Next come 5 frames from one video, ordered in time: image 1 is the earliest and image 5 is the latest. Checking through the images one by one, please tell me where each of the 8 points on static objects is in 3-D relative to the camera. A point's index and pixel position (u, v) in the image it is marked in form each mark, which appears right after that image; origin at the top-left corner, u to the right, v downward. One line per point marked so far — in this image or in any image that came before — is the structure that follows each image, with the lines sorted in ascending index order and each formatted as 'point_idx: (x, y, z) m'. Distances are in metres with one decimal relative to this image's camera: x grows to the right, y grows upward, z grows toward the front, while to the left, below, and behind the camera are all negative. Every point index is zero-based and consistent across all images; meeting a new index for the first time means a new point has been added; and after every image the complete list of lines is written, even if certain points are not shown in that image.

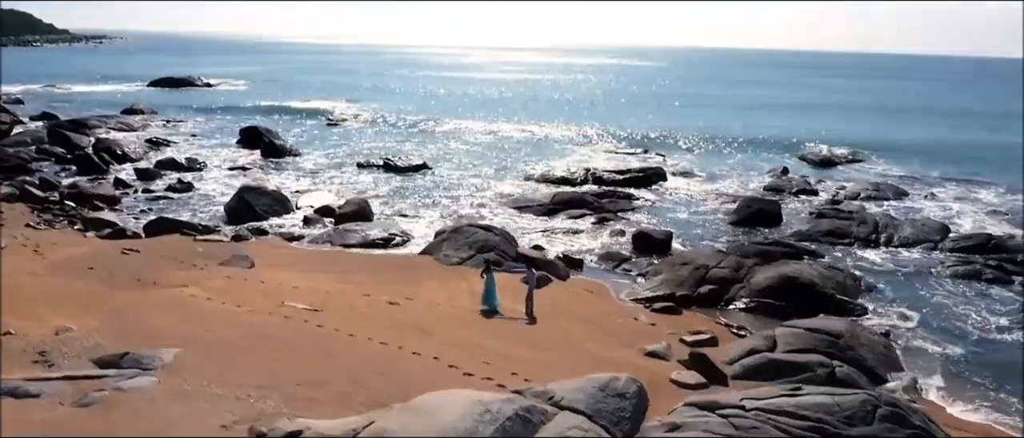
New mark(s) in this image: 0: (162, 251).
0: (-7.5, -0.7, +16.8) m
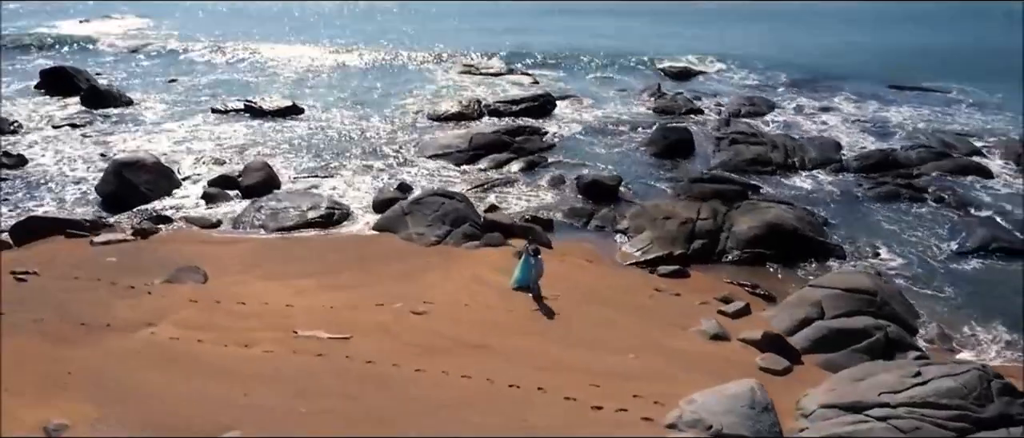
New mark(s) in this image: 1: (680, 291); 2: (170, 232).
0: (-7.5, -0.9, +13.4) m
1: (+3.0, -1.3, +13.8) m
2: (-6.9, -0.3, +15.9) m
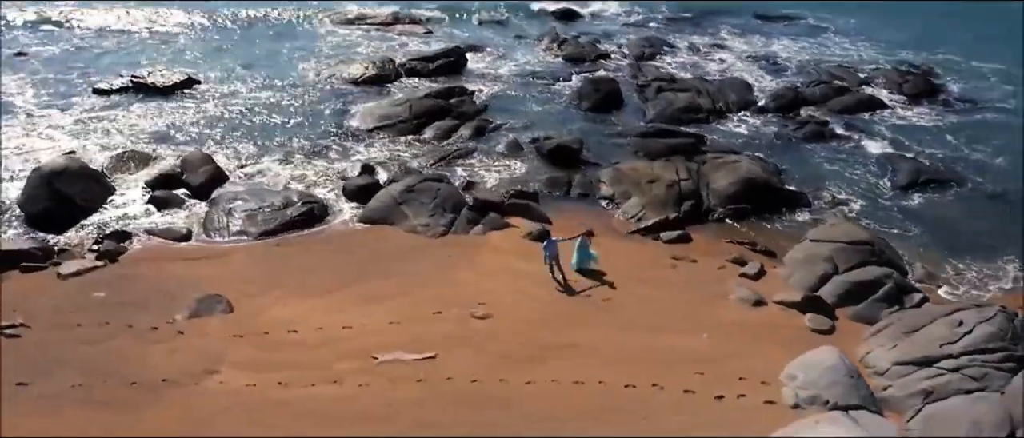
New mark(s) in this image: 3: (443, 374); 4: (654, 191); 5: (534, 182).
0: (-6.7, -1.4, +11.8) m
1: (+3.4, -0.7, +14.5) m
2: (-6.8, -0.6, +14.3) m
3: (-0.9, -2.0, +10.3) m
4: (+3.0, +0.6, +16.6) m
5: (+0.5, +0.8, +17.7) m
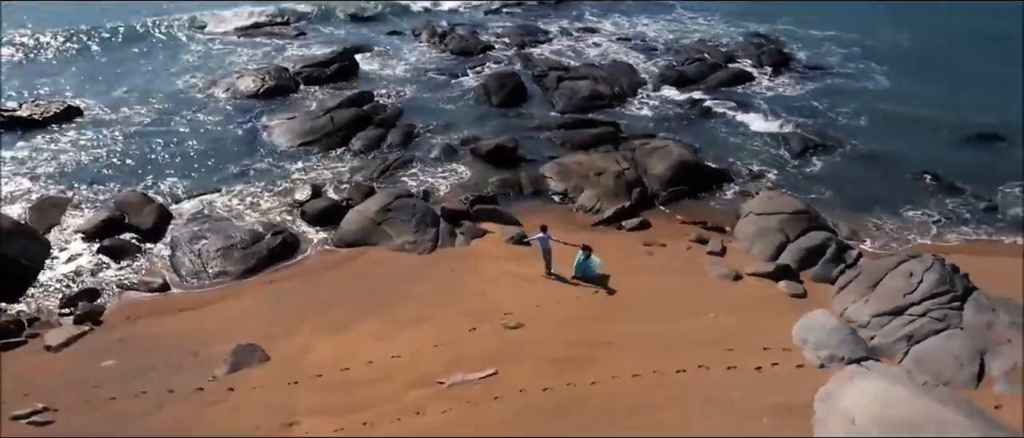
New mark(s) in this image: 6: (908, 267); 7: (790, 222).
0: (-6.0, -2.4, +11.1) m
1: (+3.1, -0.5, +16.0) m
2: (-6.7, -1.5, +13.5) m
3: (0.0, -2.4, +11.0) m
4: (+2.0, +0.8, +17.8) m
5: (-0.6, +0.8, +18.3) m
6: (+6.8, -0.8, +13.6) m
7: (+5.5, -0.1, +15.8) m
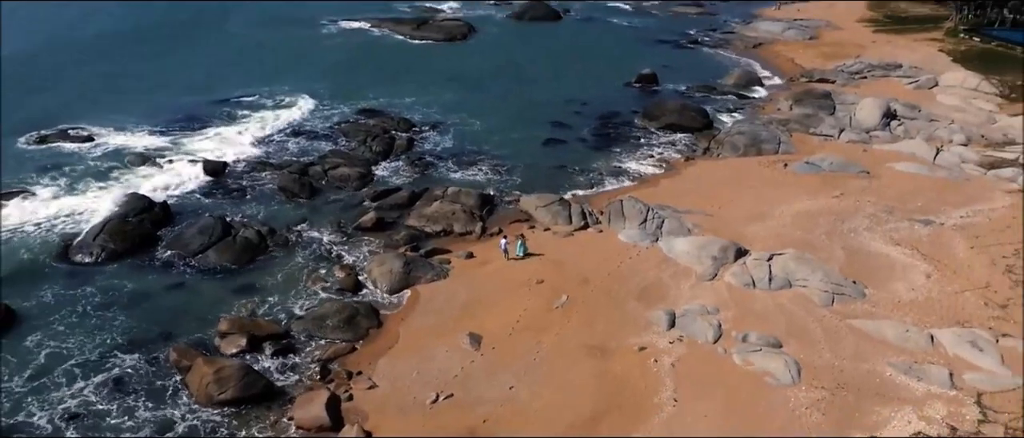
0: (-2.0, -4.2, +20.2) m
1: (+0.3, -0.6, +29.7) m
2: (-4.4, -4.0, +21.4) m
3: (+2.1, -2.4, +24.2) m
4: (-2.0, +0.1, +30.3) m
5: (-4.1, -0.8, +28.9) m
6: (+4.6, +0.6, +30.6) m
7: (+2.0, +0.6, +31.3) m
